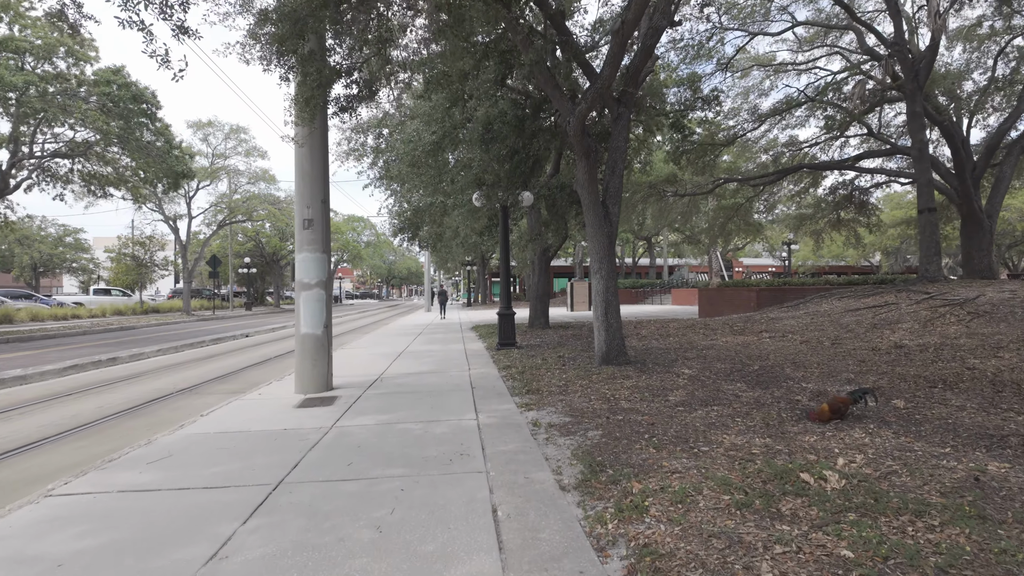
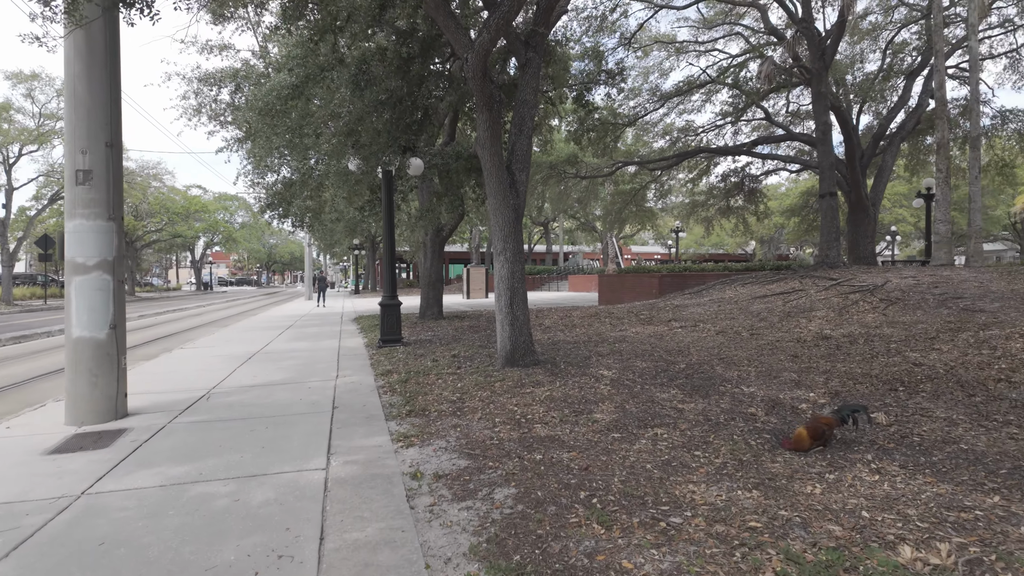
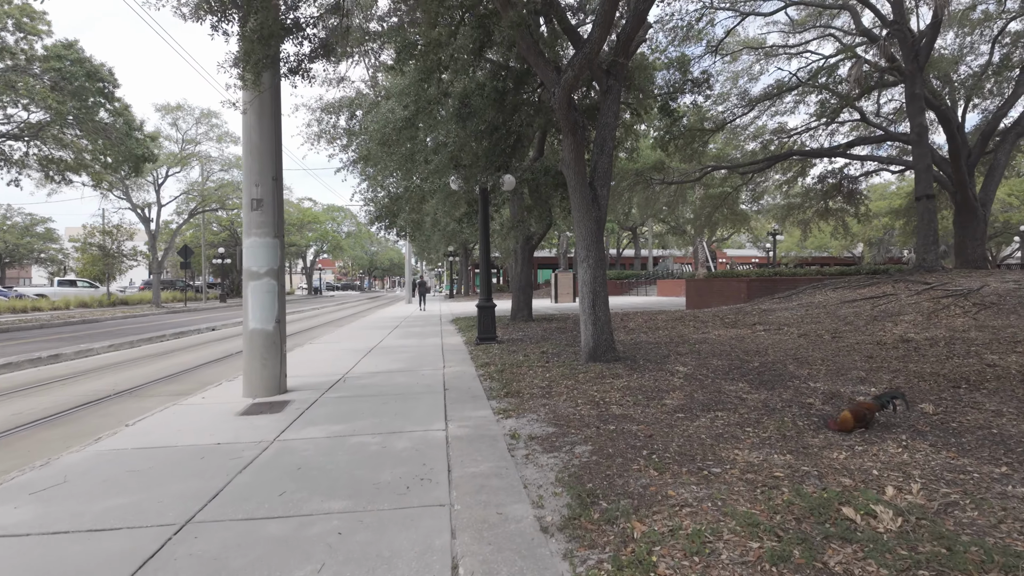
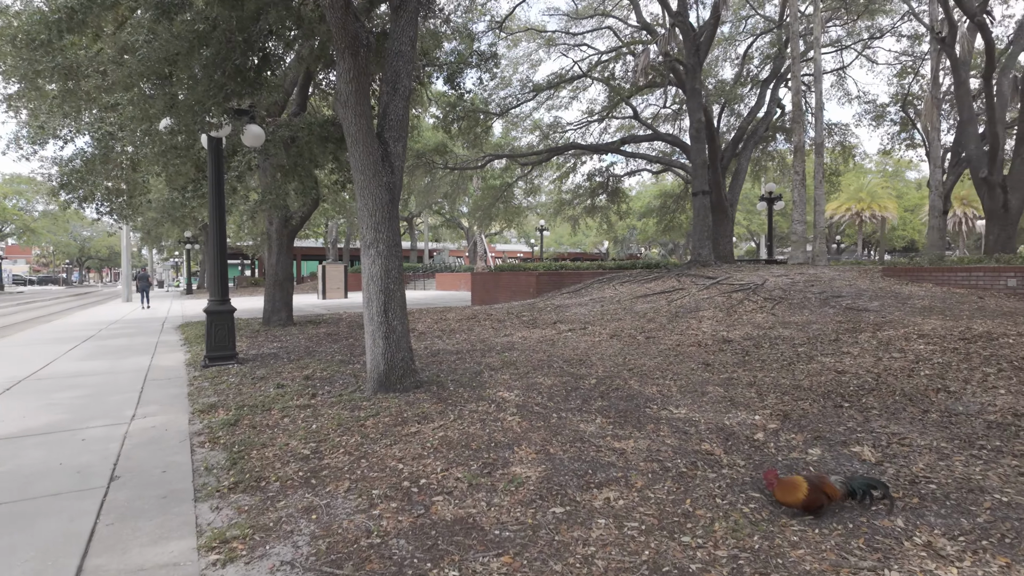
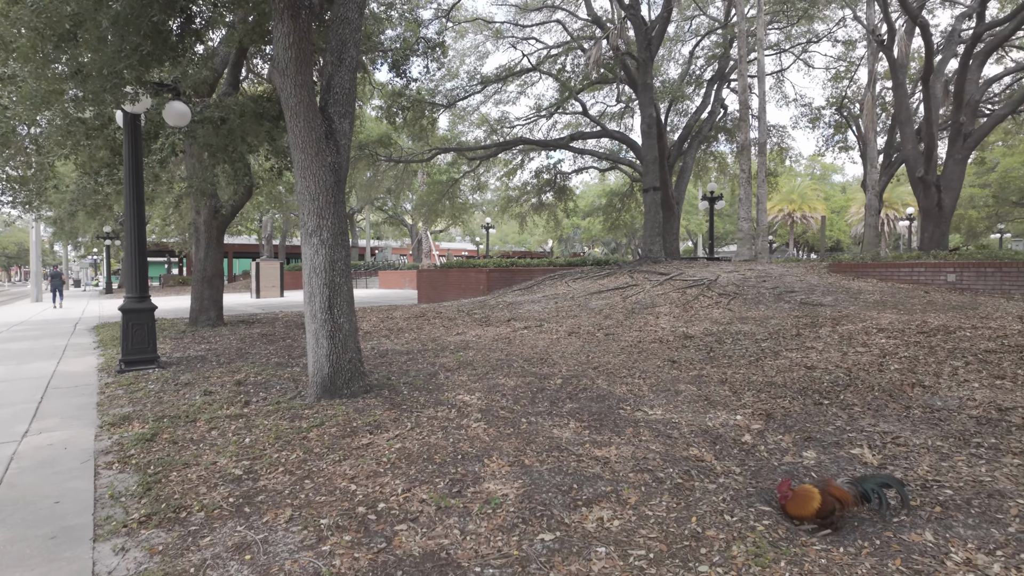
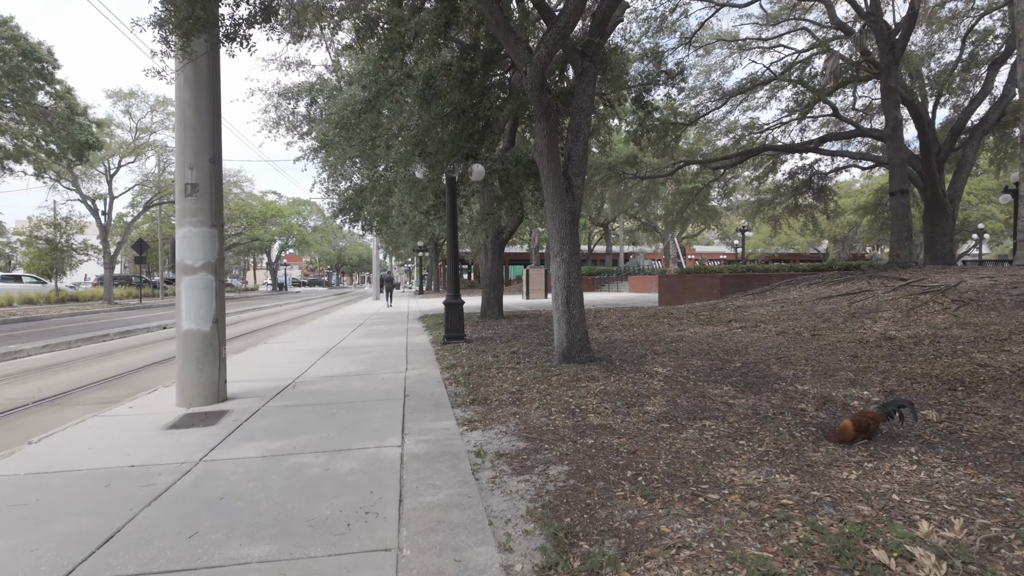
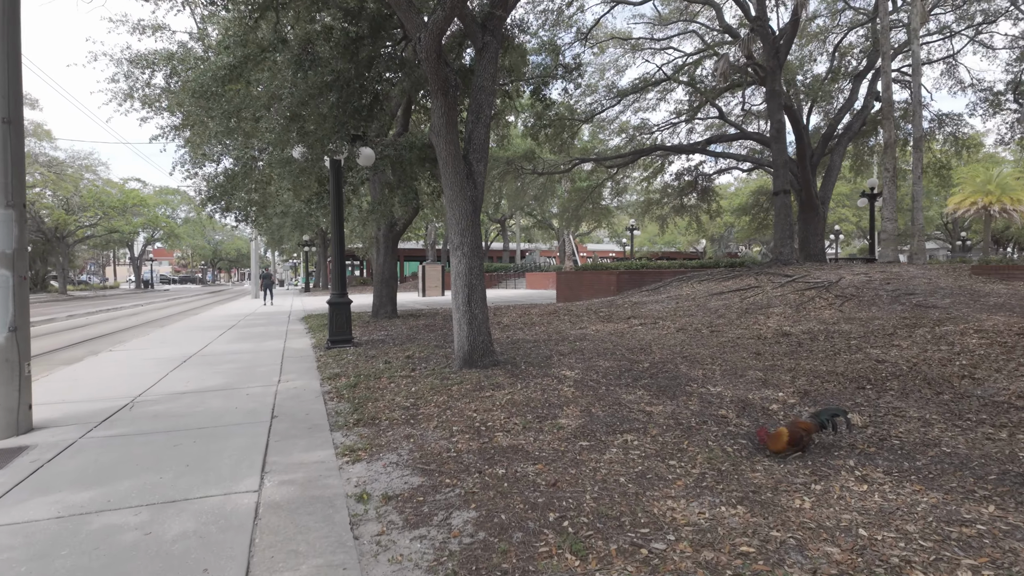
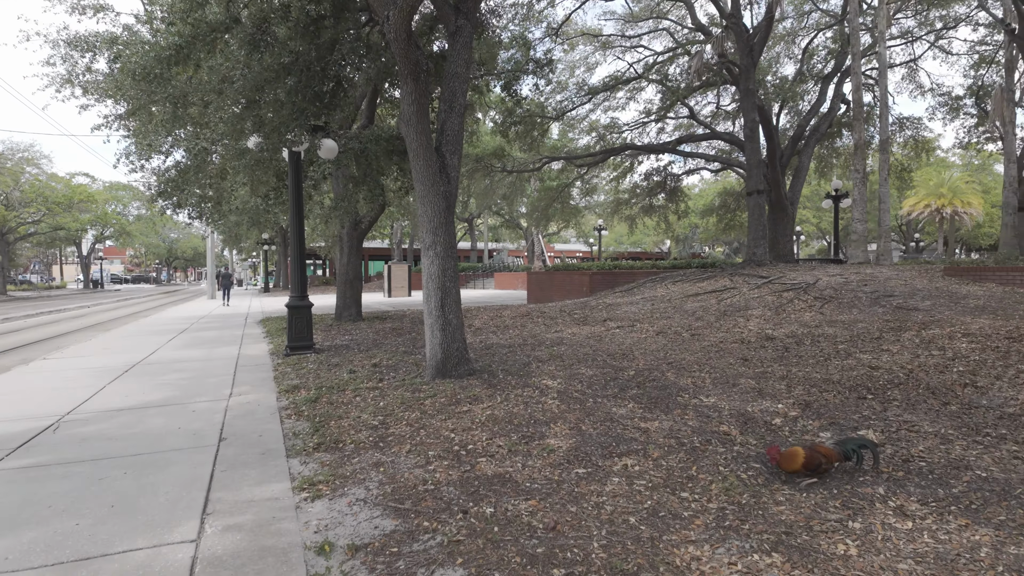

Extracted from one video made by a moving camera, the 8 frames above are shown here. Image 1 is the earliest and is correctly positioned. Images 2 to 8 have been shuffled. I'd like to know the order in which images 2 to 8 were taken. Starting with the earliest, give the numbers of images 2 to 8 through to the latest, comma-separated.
3, 6, 2, 7, 8, 4, 5
